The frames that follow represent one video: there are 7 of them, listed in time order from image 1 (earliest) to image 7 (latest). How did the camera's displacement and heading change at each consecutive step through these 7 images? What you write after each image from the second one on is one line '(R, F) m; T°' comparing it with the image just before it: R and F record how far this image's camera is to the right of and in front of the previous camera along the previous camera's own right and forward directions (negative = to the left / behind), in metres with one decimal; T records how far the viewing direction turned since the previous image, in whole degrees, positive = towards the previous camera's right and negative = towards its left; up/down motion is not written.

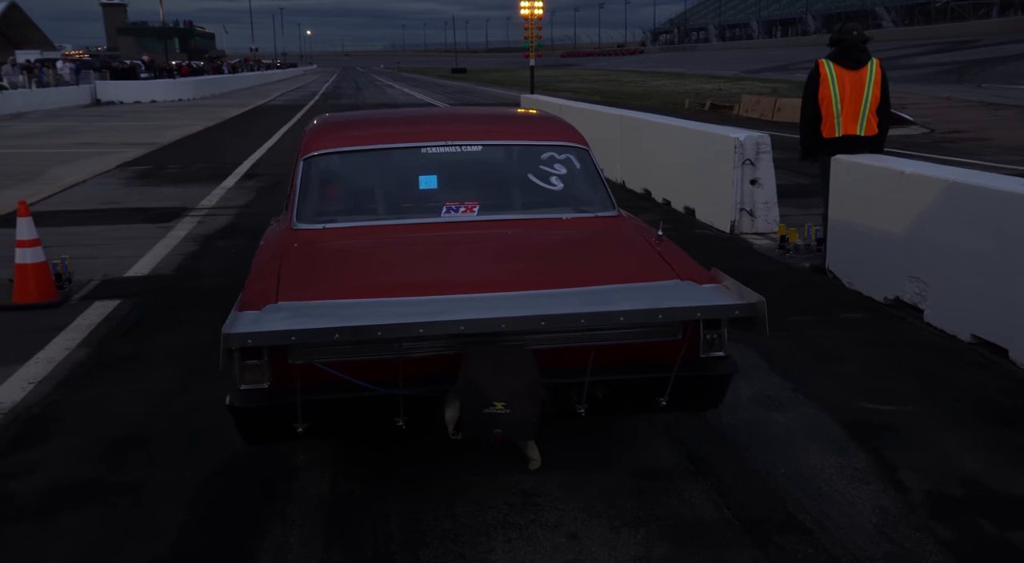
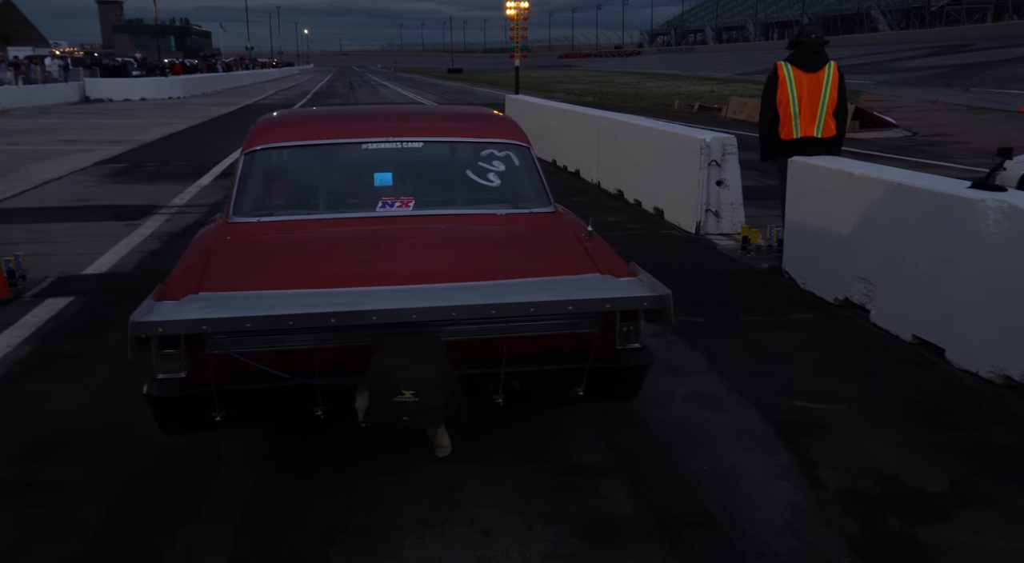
(+0.3, 0.0) m; 0°
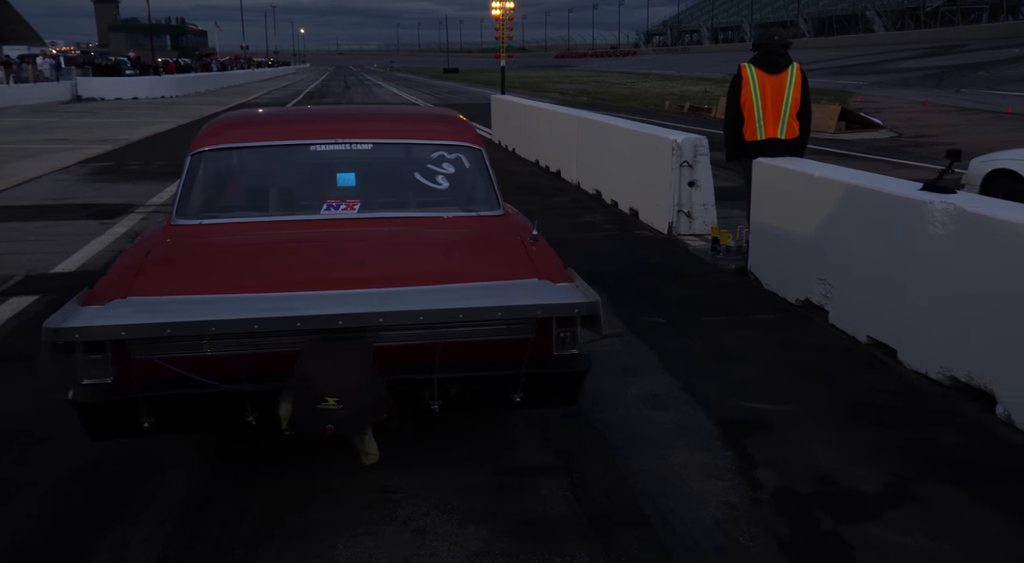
(+0.2, 0.0) m; 0°
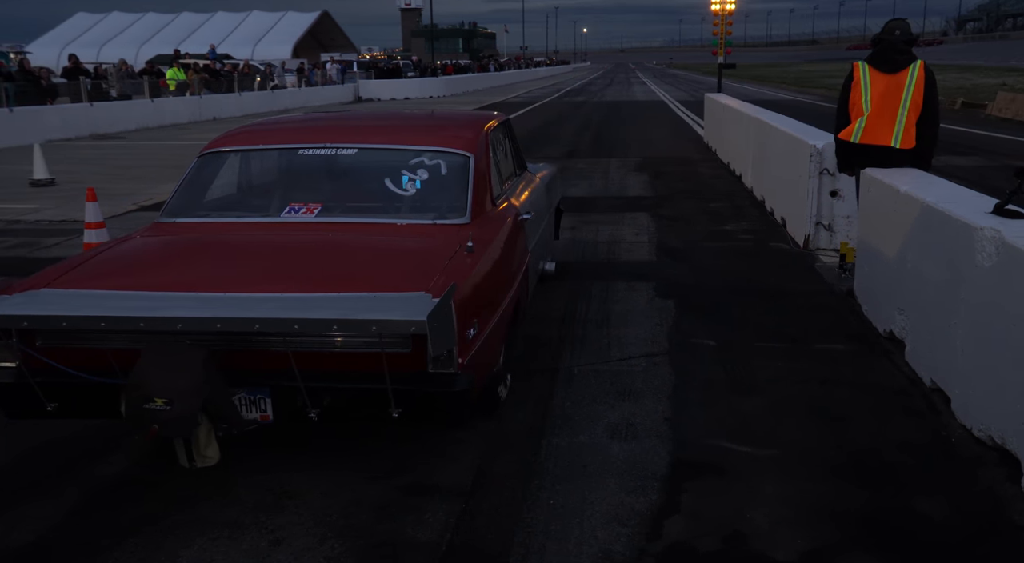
(+1.4, +0.3) m; -16°
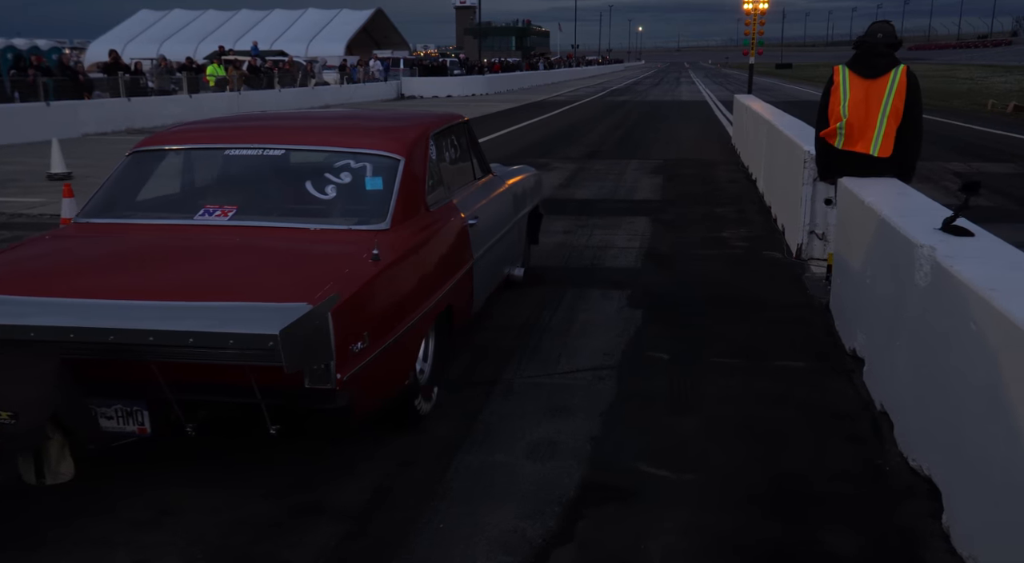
(+0.6, +0.2) m; -3°
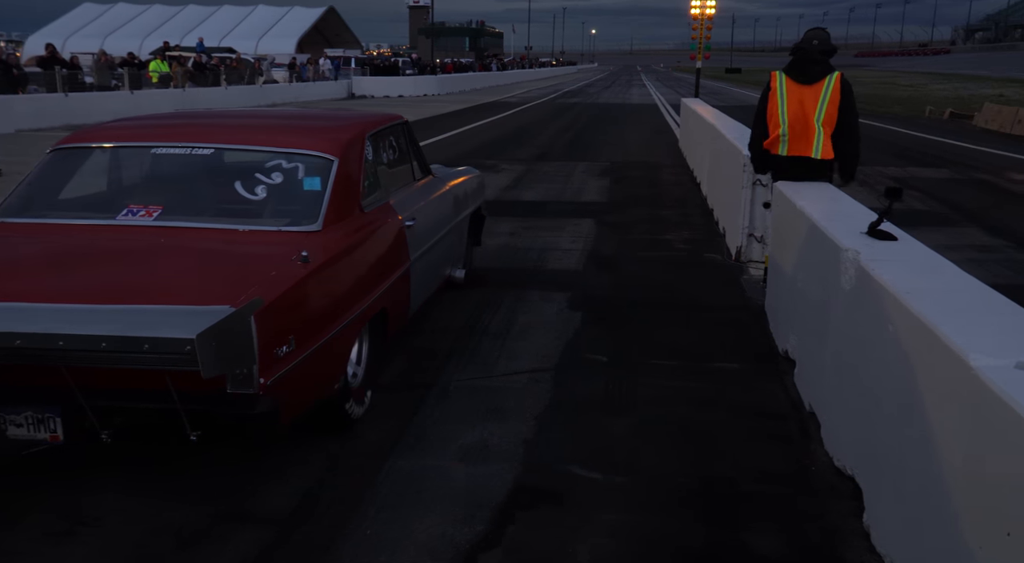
(+0.1, 0.0) m; +3°
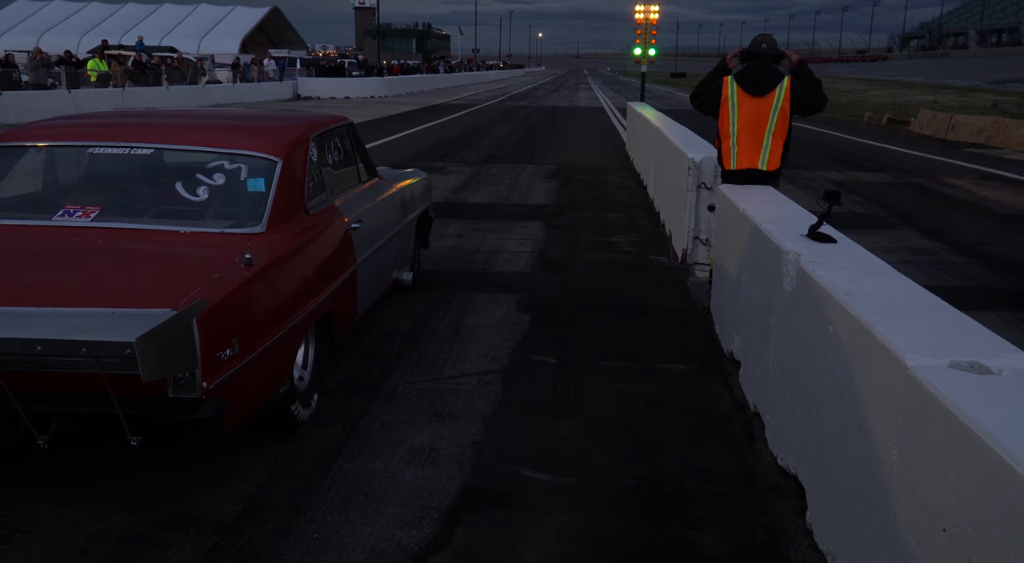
(0.0, 0.0) m; +3°
